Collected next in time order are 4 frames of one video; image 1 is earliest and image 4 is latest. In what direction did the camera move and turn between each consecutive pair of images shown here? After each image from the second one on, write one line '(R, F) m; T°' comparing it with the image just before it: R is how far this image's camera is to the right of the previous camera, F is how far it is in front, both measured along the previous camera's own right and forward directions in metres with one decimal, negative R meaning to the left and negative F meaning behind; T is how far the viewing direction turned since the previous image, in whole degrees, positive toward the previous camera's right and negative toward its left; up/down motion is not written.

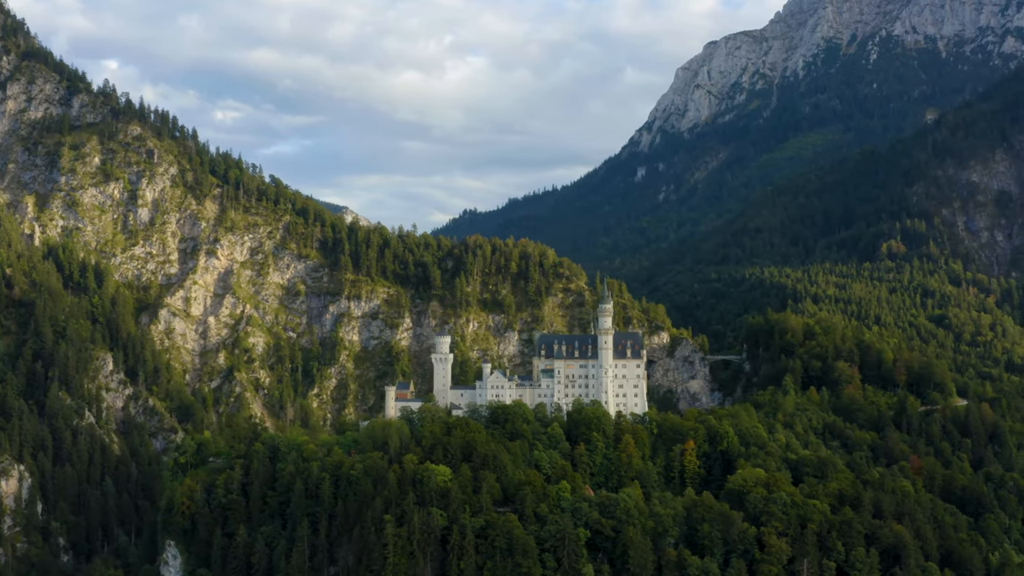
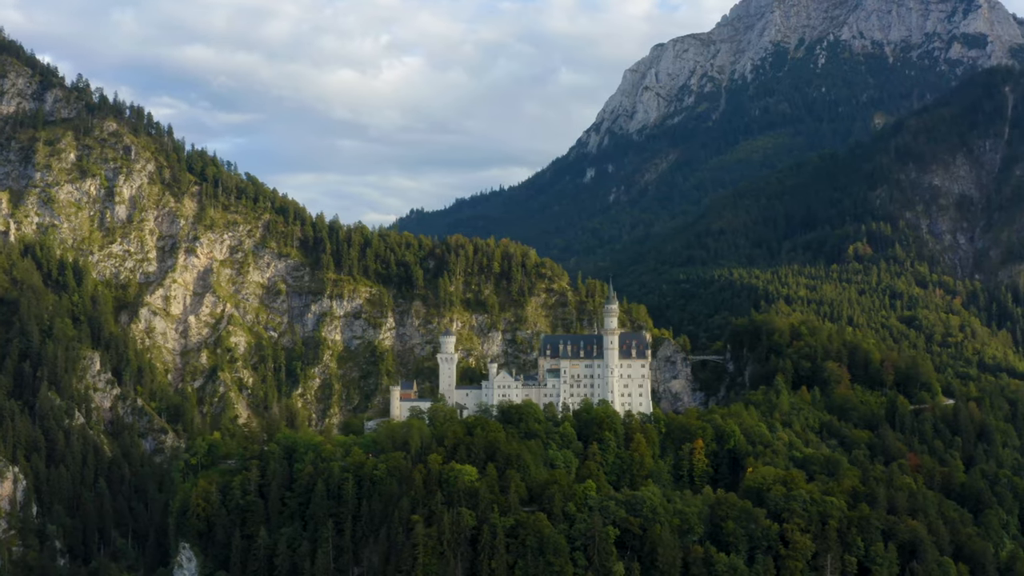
(-7.8, -0.1) m; +3°
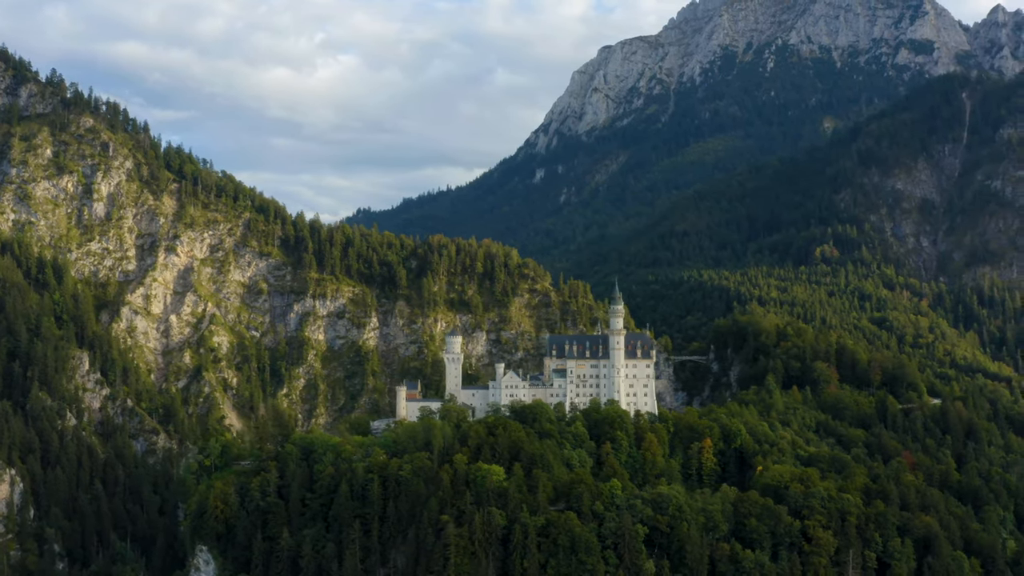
(-8.0, -0.2) m; +3°
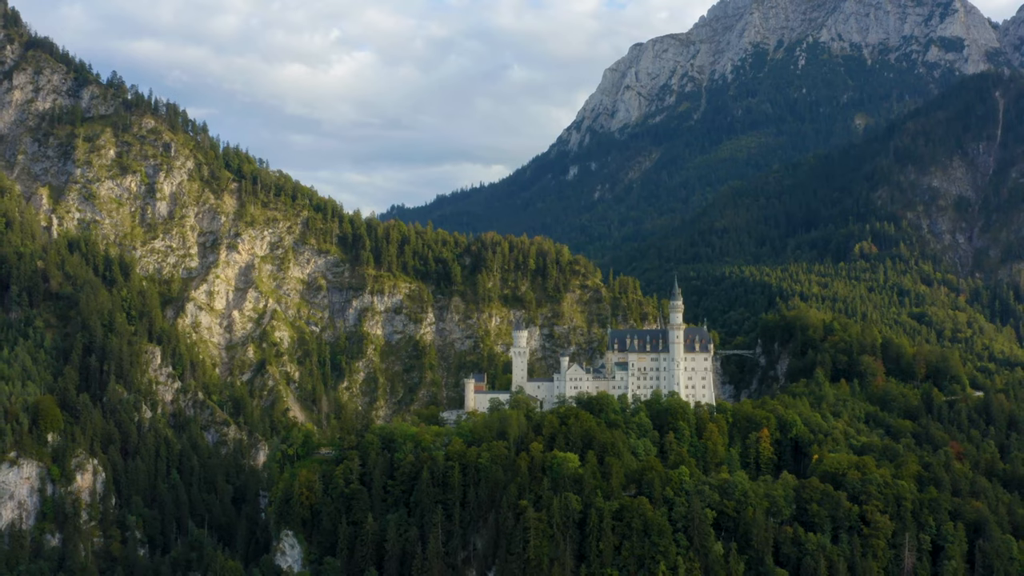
(-4.5, -6.0) m; -1°
